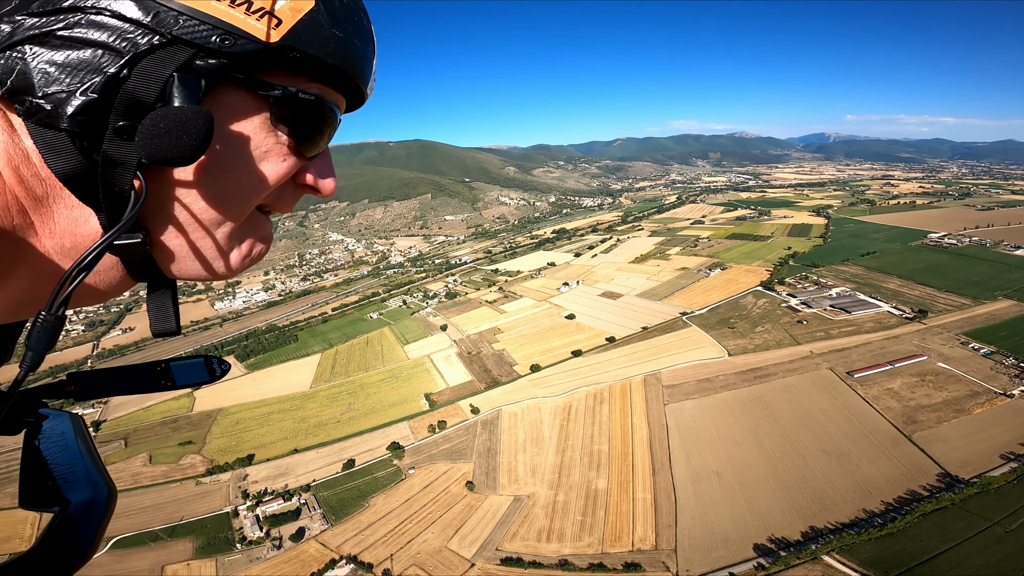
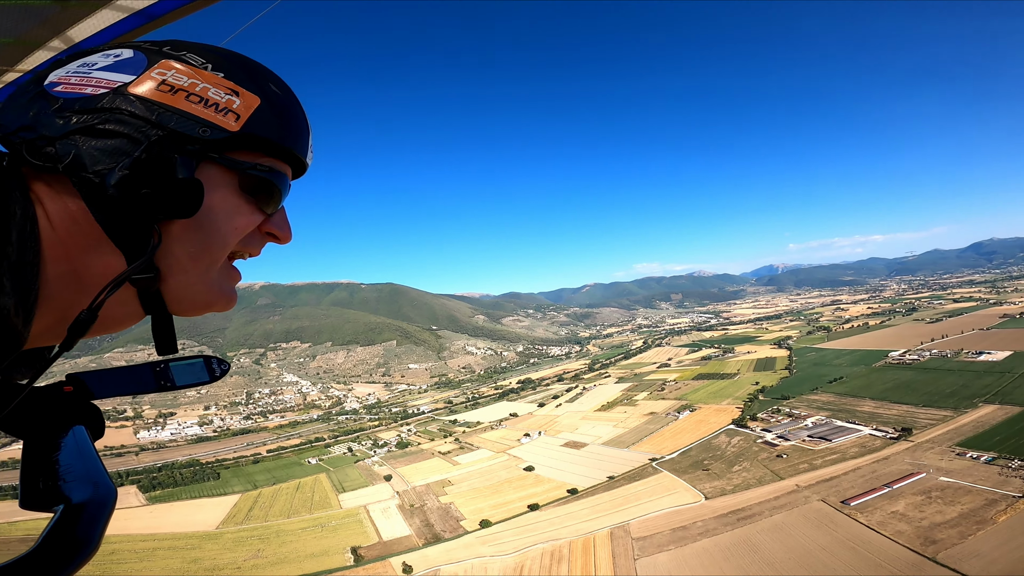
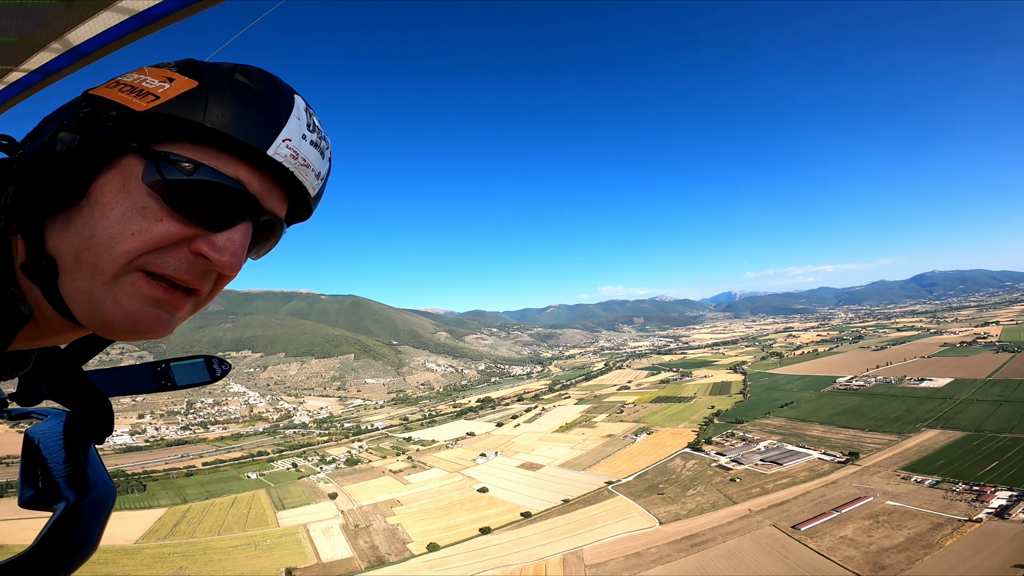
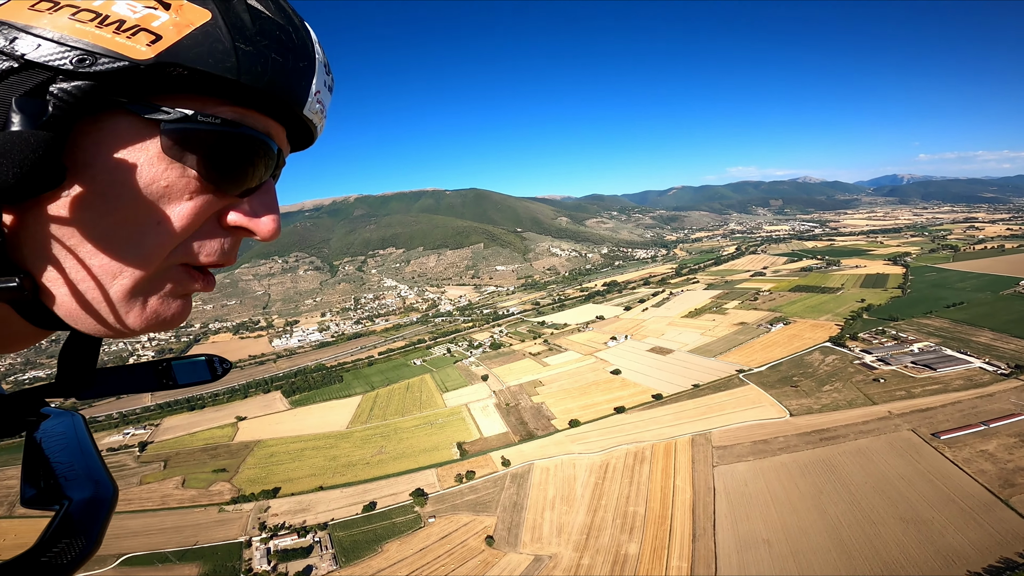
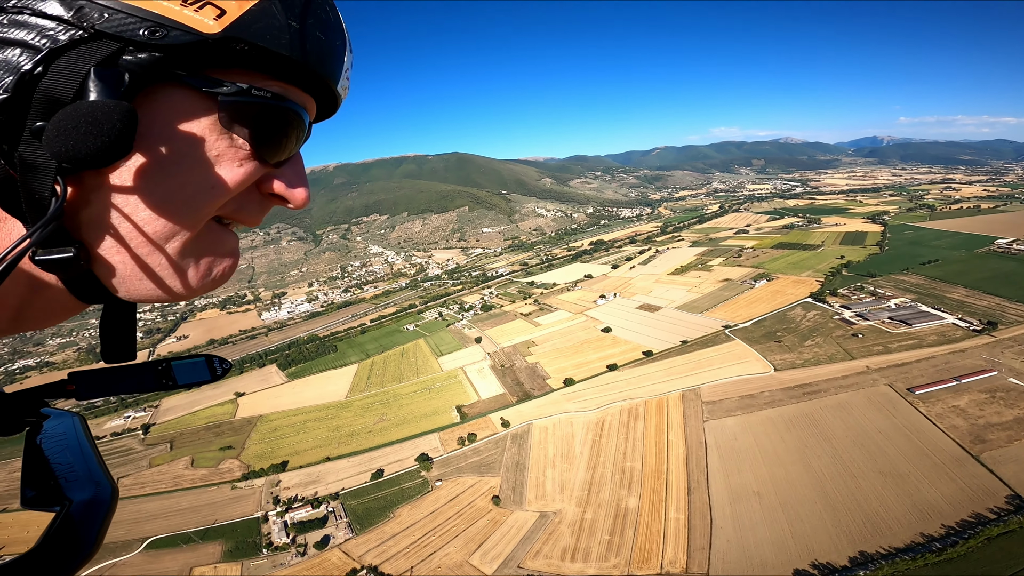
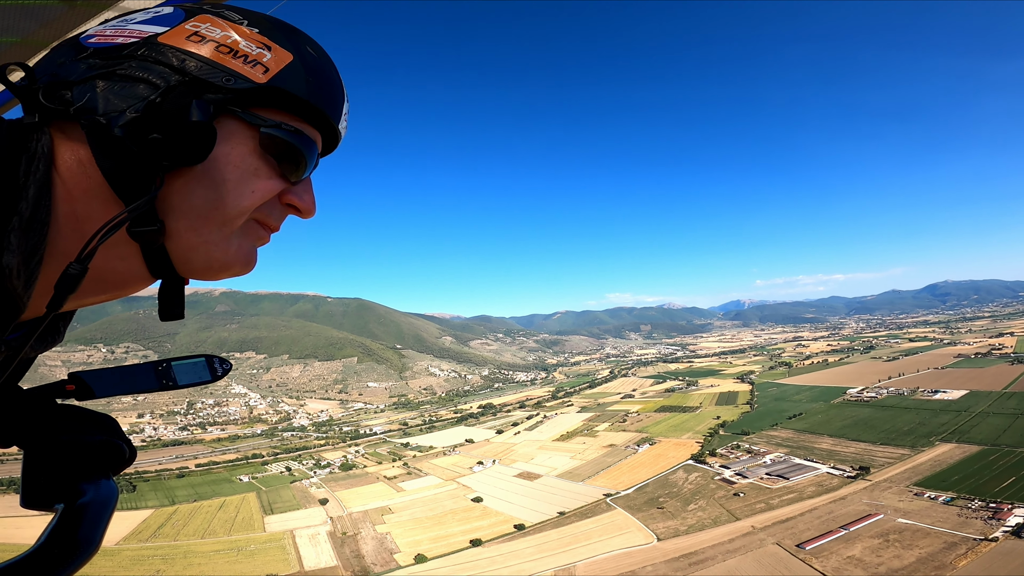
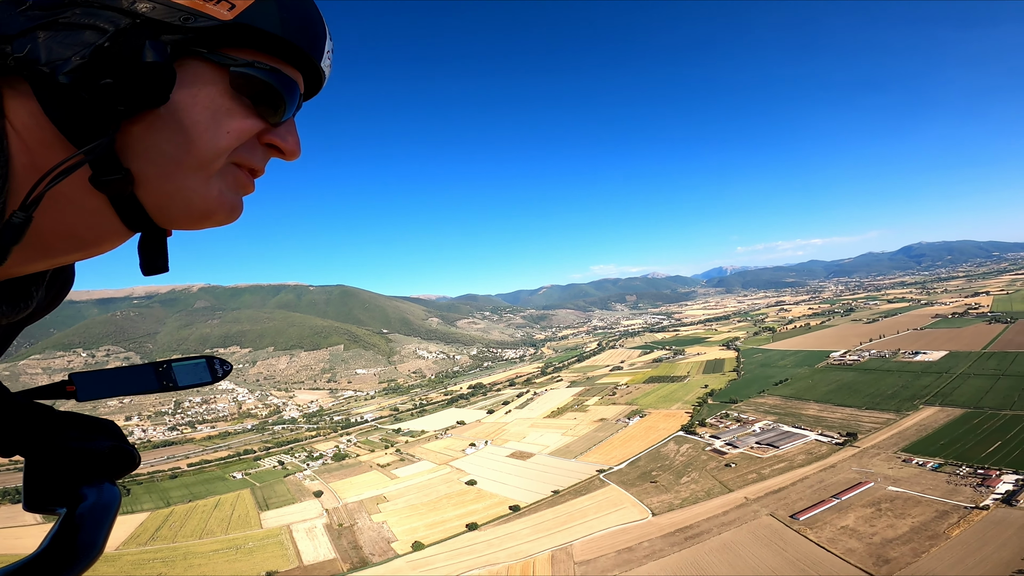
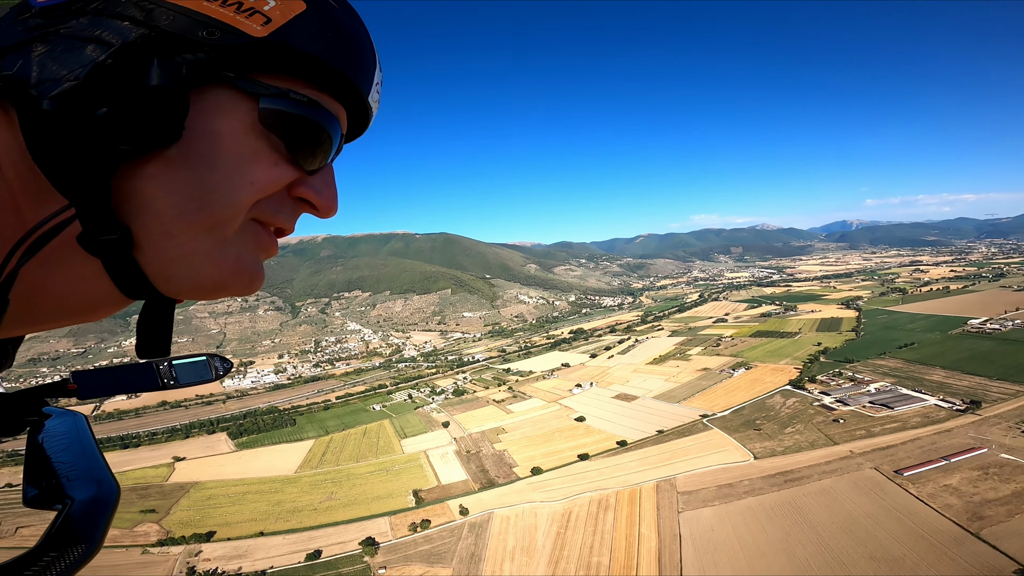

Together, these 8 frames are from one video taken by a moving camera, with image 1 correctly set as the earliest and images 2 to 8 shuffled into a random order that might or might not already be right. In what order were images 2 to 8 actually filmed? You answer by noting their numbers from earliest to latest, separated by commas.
5, 4, 8, 2, 3, 6, 7
